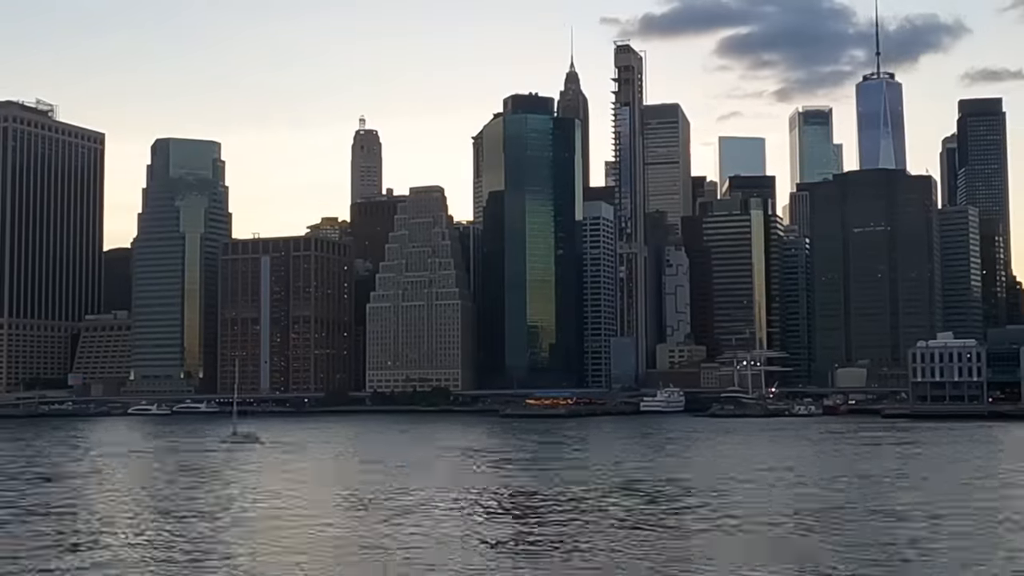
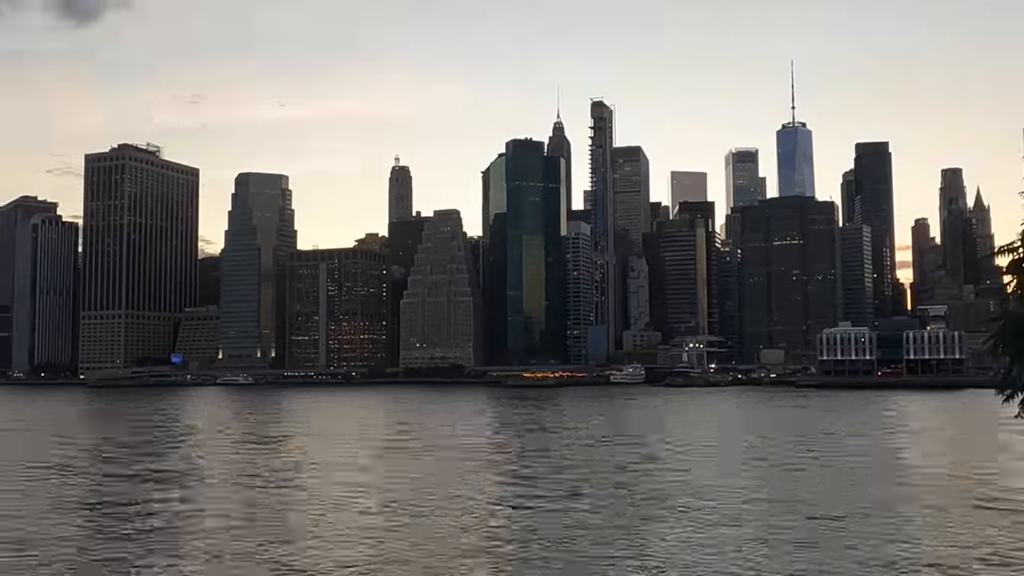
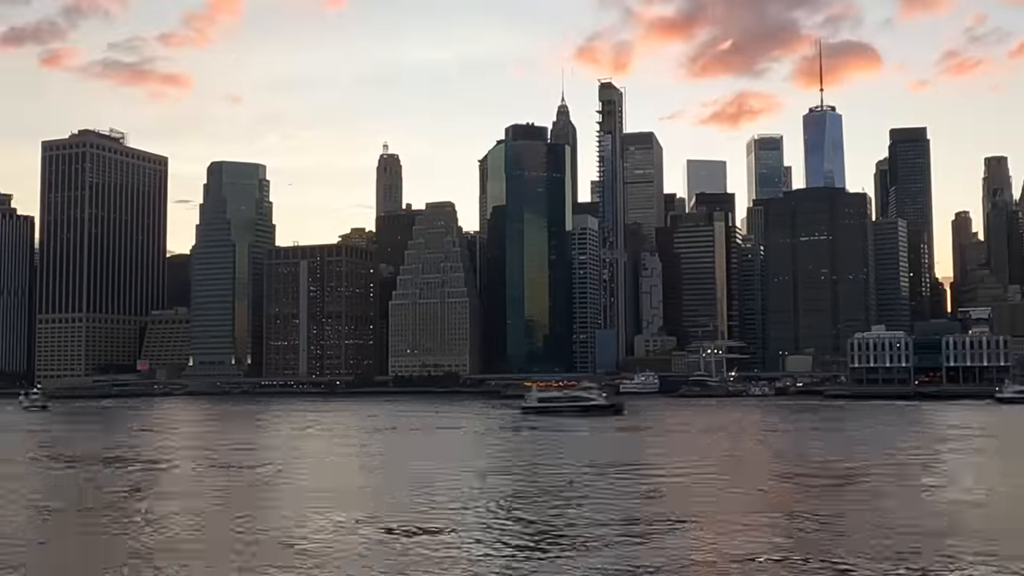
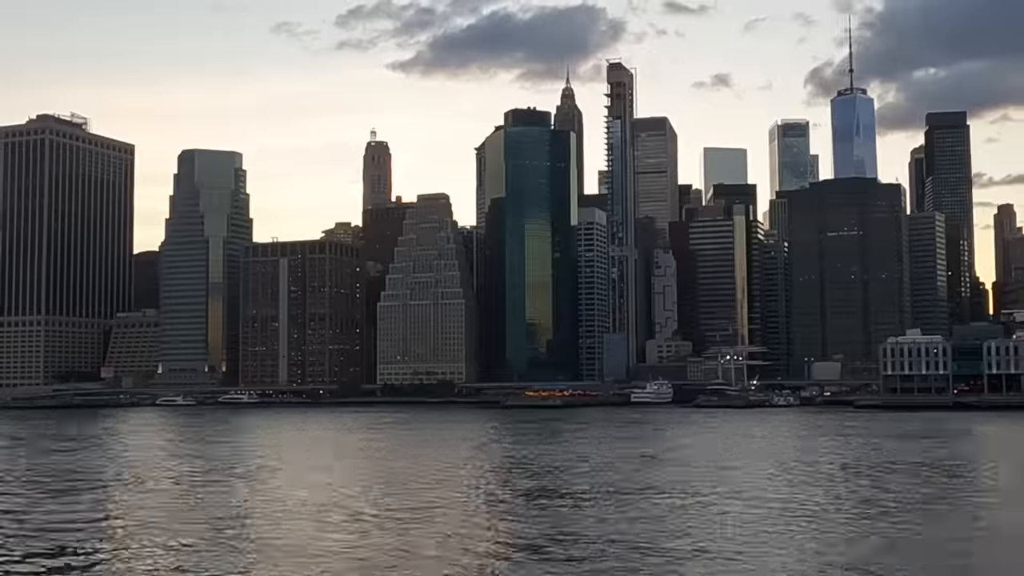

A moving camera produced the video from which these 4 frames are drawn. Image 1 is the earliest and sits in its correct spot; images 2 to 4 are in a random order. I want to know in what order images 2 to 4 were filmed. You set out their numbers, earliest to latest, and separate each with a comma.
4, 3, 2
